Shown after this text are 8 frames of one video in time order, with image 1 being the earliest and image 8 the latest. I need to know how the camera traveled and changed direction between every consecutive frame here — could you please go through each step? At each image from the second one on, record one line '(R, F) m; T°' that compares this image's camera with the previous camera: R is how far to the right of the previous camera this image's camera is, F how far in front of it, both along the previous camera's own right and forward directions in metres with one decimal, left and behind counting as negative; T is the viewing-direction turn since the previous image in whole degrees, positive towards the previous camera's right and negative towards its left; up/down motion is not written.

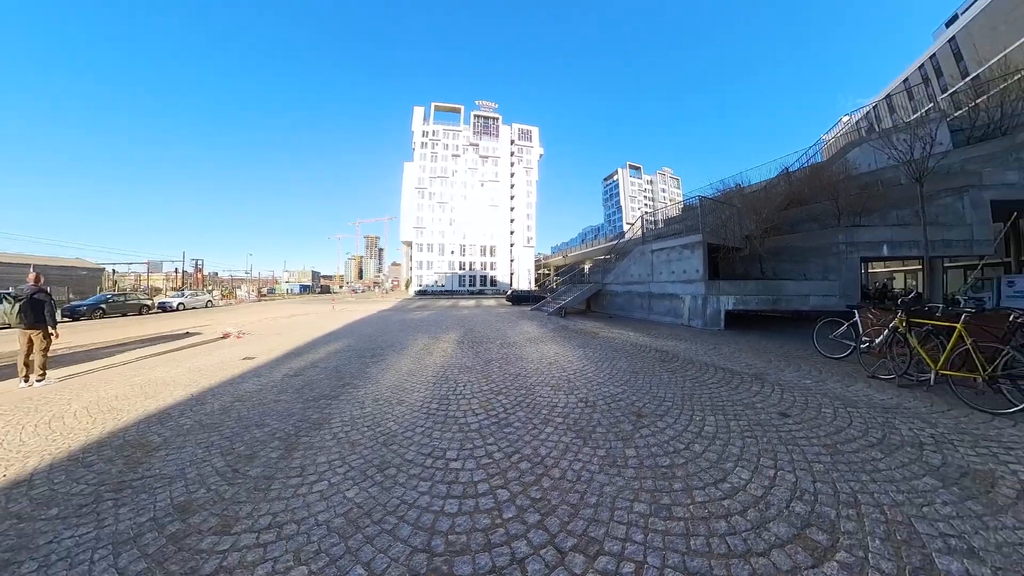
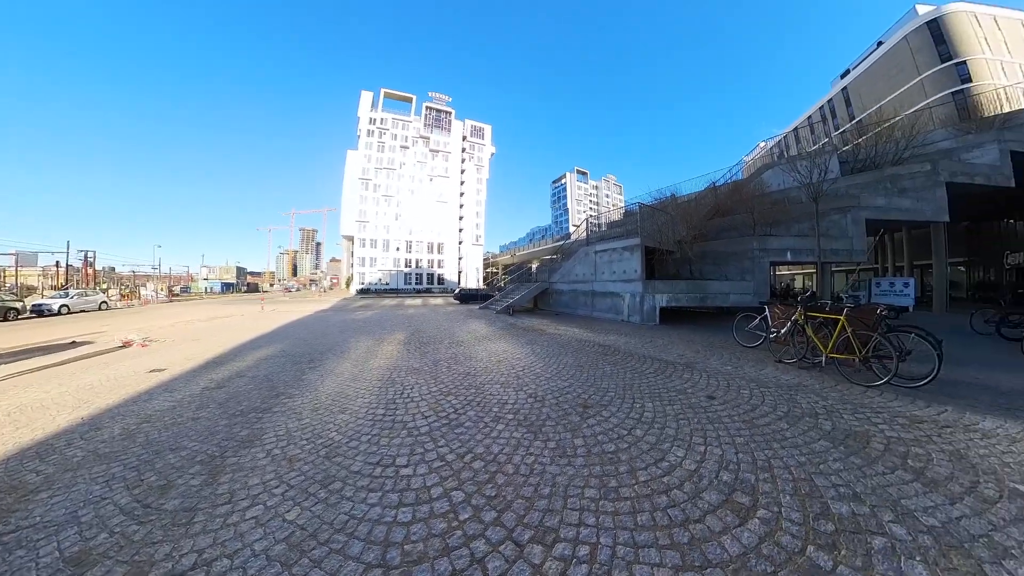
(-0.3, 0.0) m; +13°
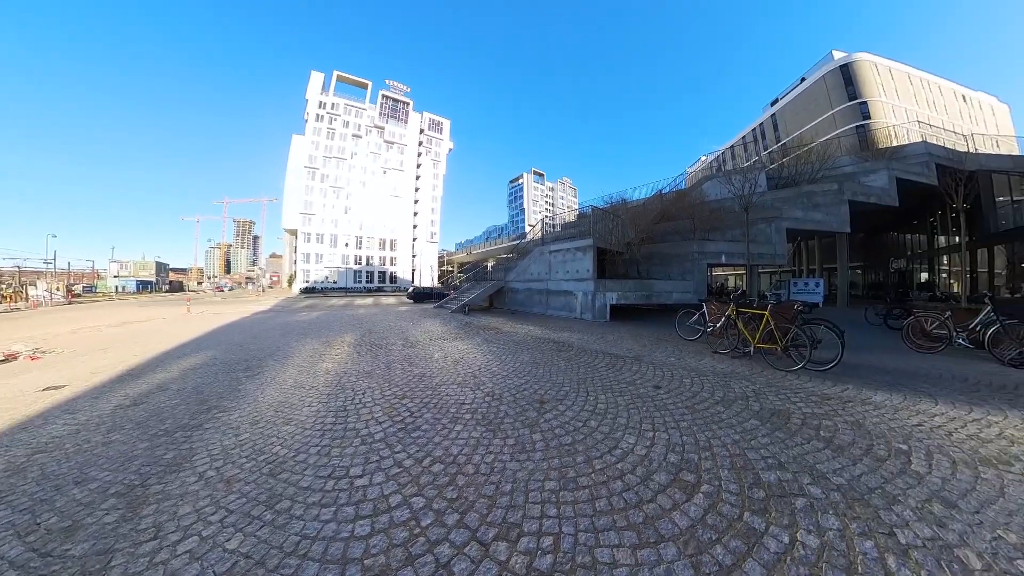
(-0.3, 0.0) m; +11°
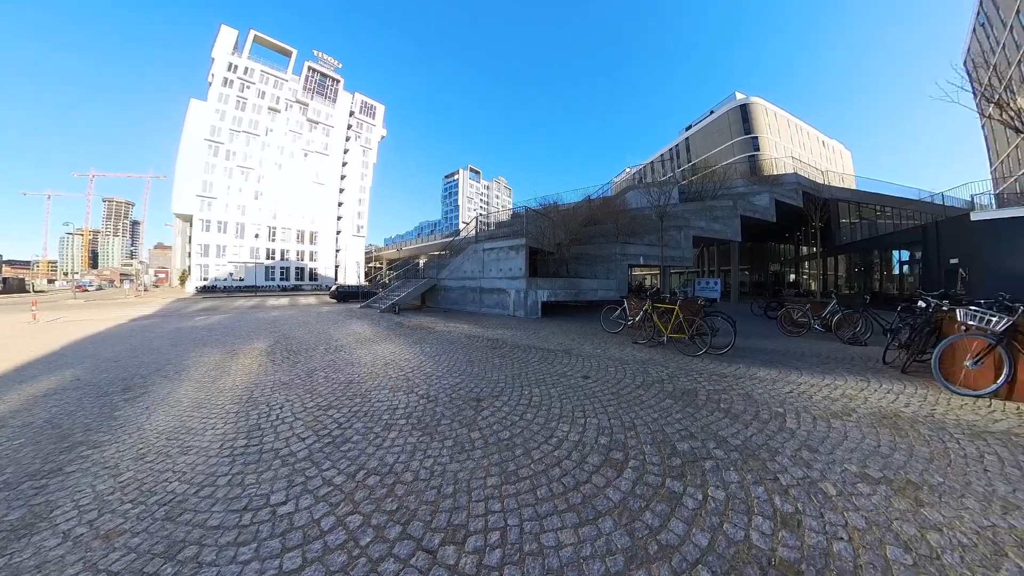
(-0.4, +0.1) m; +16°
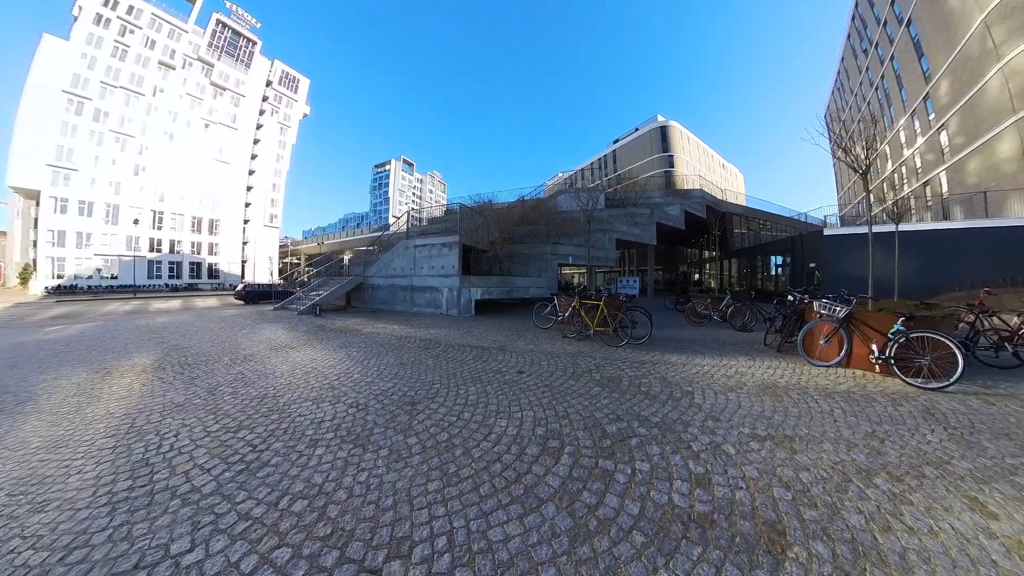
(-0.4, +0.1) m; +16°
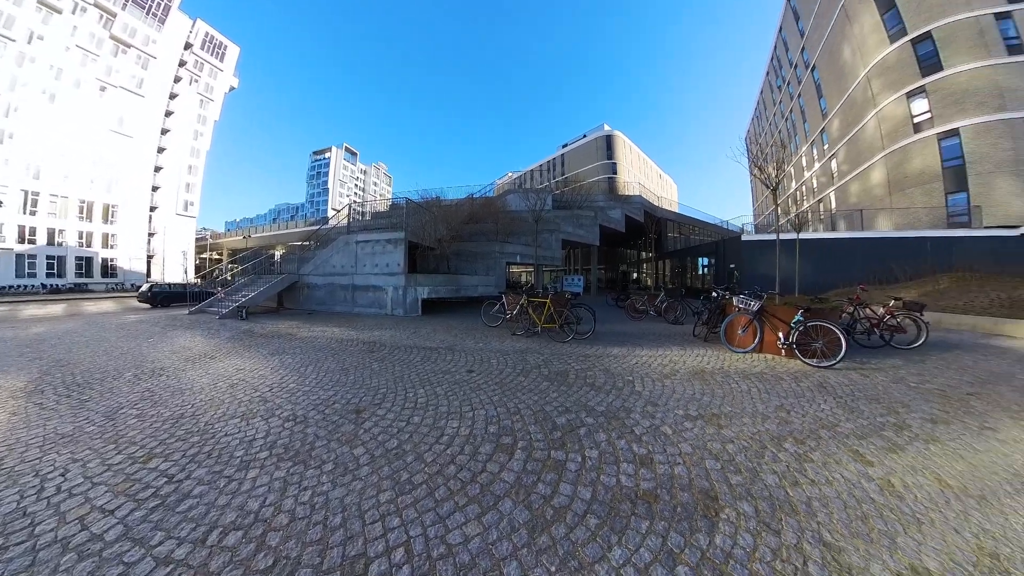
(-0.3, 0.0) m; +13°
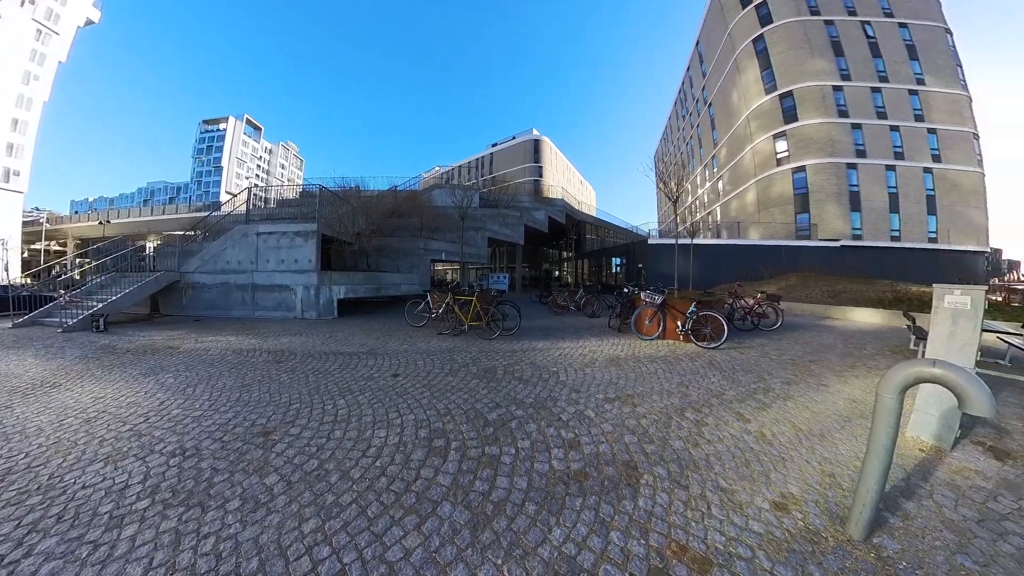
(-0.5, +0.1) m; +18°
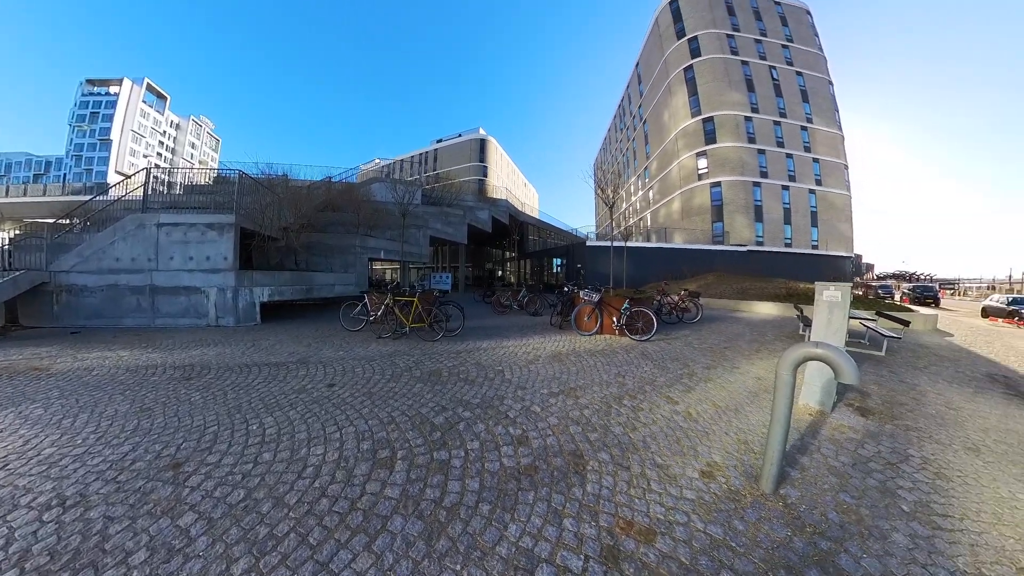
(-0.4, 0.0) m; +14°
